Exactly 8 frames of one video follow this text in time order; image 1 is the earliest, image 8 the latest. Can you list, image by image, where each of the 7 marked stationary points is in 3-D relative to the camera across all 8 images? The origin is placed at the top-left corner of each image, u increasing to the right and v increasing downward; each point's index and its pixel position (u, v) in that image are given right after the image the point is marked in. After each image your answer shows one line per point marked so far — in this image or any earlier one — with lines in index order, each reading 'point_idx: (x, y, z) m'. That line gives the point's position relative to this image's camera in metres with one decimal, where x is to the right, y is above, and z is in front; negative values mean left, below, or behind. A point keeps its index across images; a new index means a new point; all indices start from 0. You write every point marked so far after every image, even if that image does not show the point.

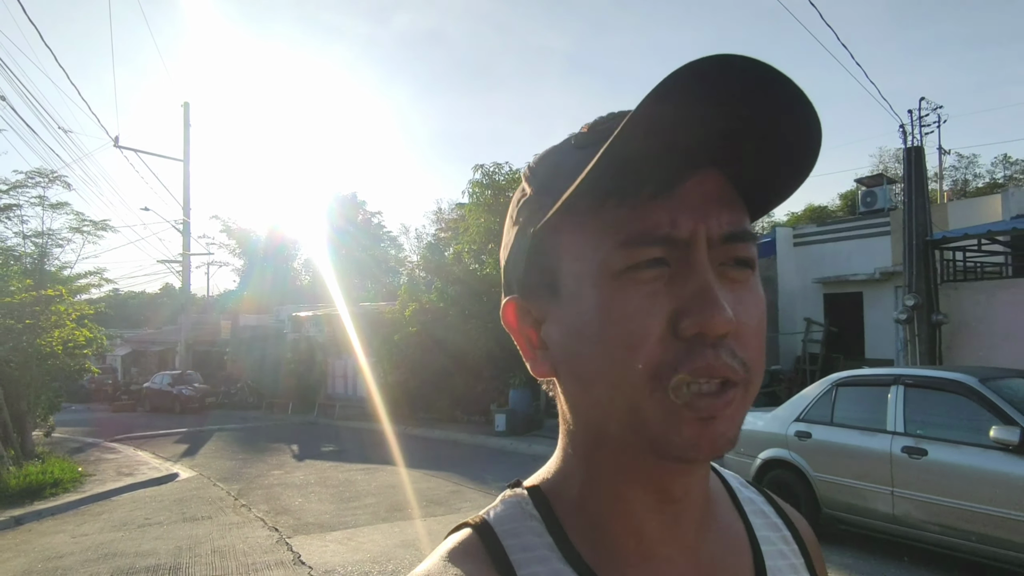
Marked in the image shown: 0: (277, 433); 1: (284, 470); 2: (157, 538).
0: (-5.6, -3.4, +17.0) m
1: (-3.4, -2.7, +10.8) m
2: (-3.5, -2.5, +7.2) m
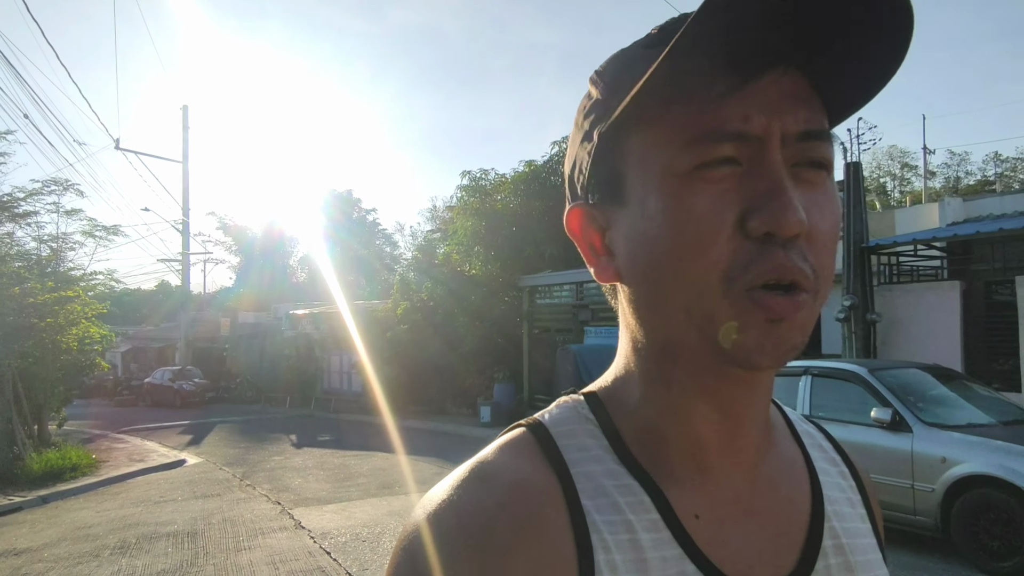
0: (-5.9, -3.4, +17.9) m
1: (-3.8, -2.8, +11.8) m
2: (-3.8, -2.5, +8.1) m
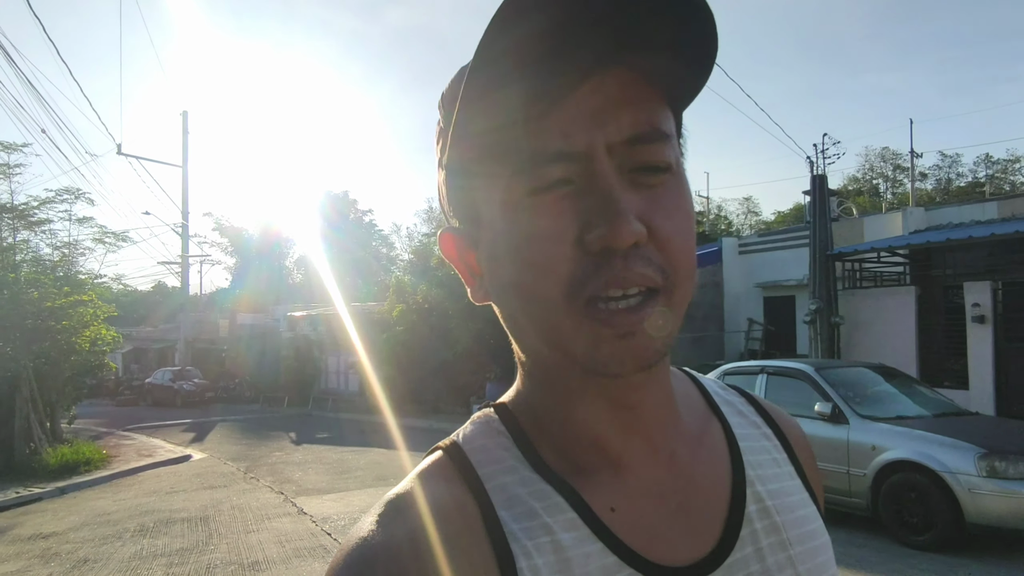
0: (-6.1, -3.5, +18.6) m
1: (-3.9, -2.8, +12.4) m
2: (-4.0, -2.6, +8.8) m
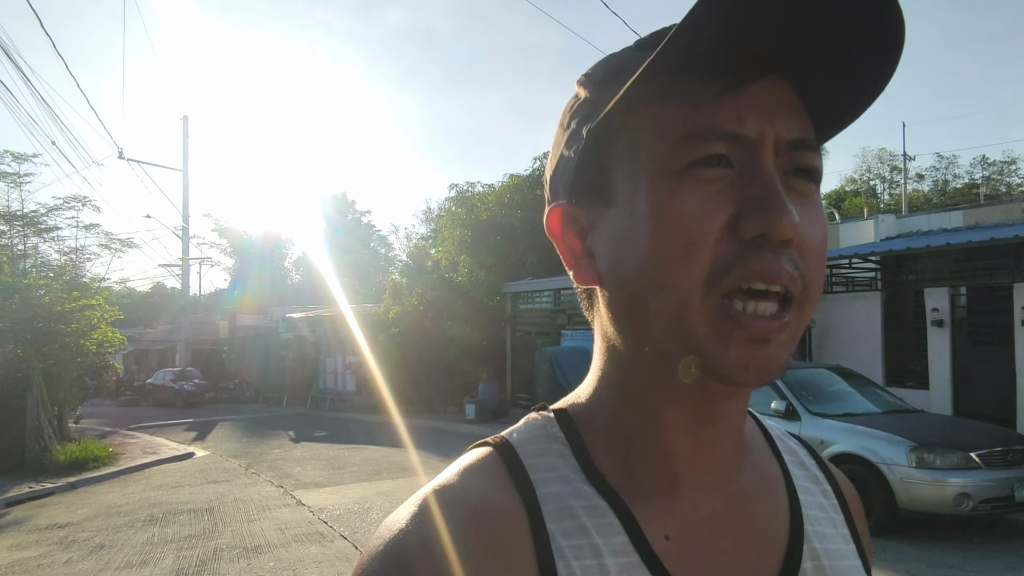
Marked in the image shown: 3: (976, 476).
0: (-6.3, -3.6, +19.1) m
1: (-4.1, -2.9, +13.0) m
2: (-4.2, -2.7, +9.3) m
3: (+3.6, -1.4, +5.5) m
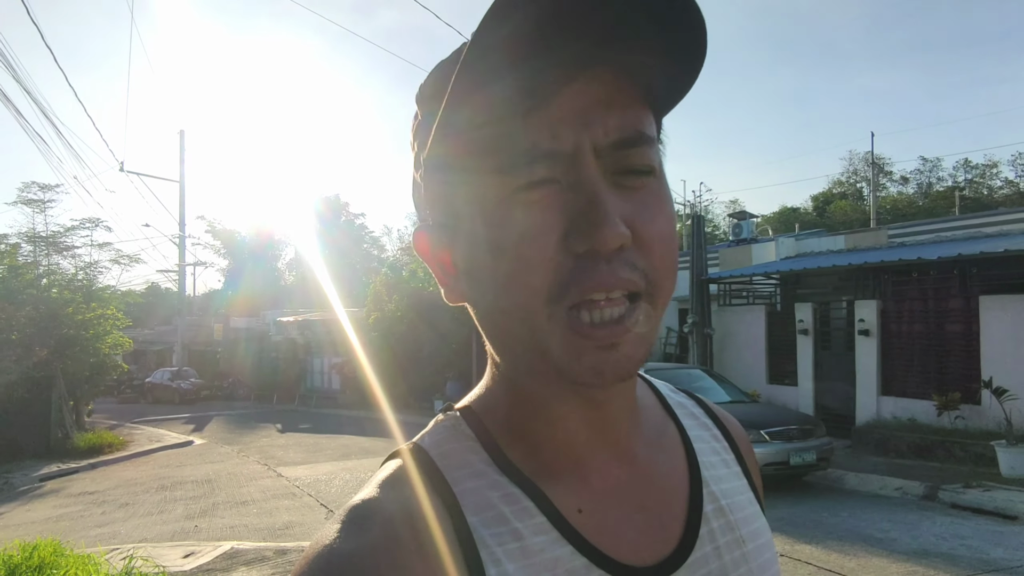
0: (-7.3, -3.8, +21.1) m
1: (-5.1, -3.1, +15.0) m
2: (-5.1, -2.9, +11.4) m
3: (+2.7, -1.7, +7.6) m
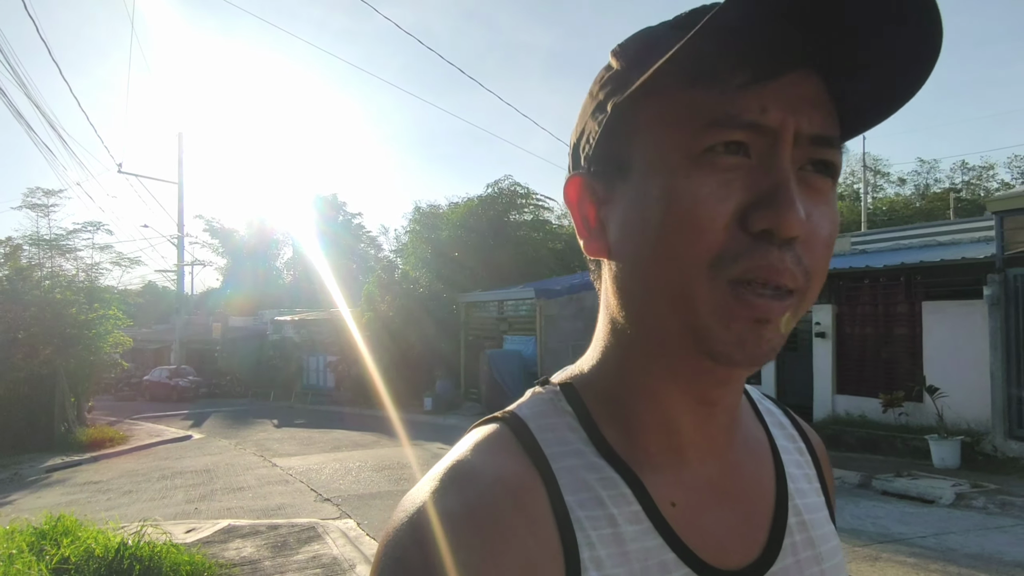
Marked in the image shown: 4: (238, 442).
0: (-7.7, -3.8, +21.9) m
1: (-5.4, -3.2, +15.7) m
2: (-5.4, -2.9, +12.1) m
3: (+2.4, -1.8, +8.4) m
4: (-5.5, -3.1, +14.4) m
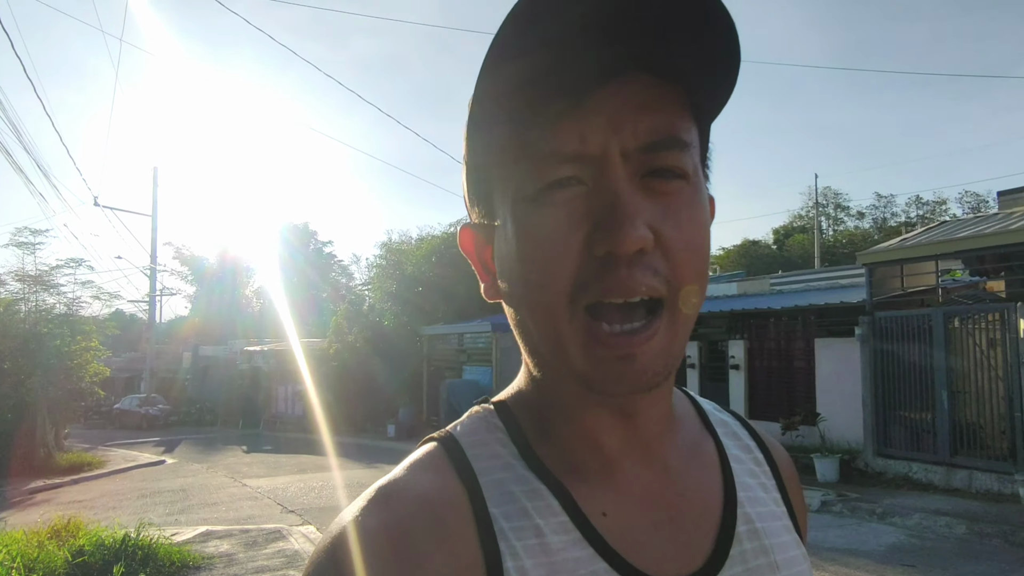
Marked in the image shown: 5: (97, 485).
0: (-9.0, -4.8, +22.7) m
1: (-6.5, -4.0, +16.7) m
2: (-6.3, -3.6, +13.1) m
3: (+1.6, -2.3, +9.7) m
4: (-6.5, -3.8, +15.4) m
5: (-7.8, -3.7, +13.5) m
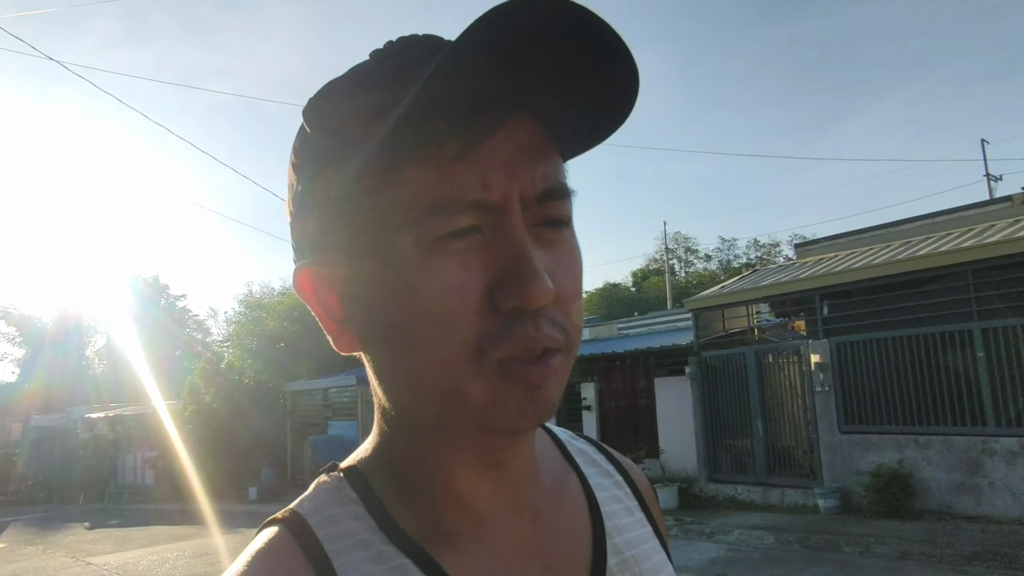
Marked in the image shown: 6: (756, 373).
0: (-12.9, -6.7, +20.9) m
1: (-9.4, -5.4, +15.6) m
2: (-8.7, -4.7, +12.0) m
3: (-0.3, -3.0, +10.2) m
4: (-9.2, -5.1, +14.2) m
5: (-10.2, -4.9, +12.2) m
6: (+3.5, -1.2, +10.3) m
